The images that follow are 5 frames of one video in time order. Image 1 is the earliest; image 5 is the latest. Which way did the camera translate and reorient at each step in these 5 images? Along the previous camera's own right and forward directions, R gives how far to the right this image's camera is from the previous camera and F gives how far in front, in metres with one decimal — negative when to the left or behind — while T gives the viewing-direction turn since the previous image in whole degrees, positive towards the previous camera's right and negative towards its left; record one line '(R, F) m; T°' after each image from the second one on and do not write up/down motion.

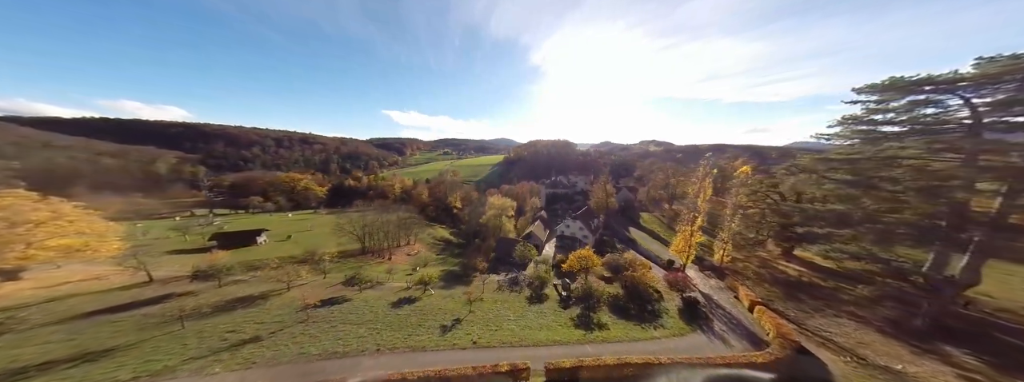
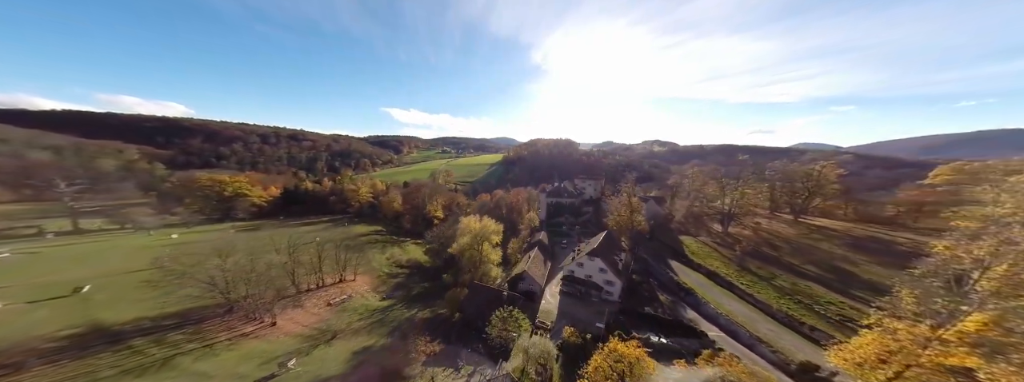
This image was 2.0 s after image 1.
(+2.3, +14.0) m; -1°
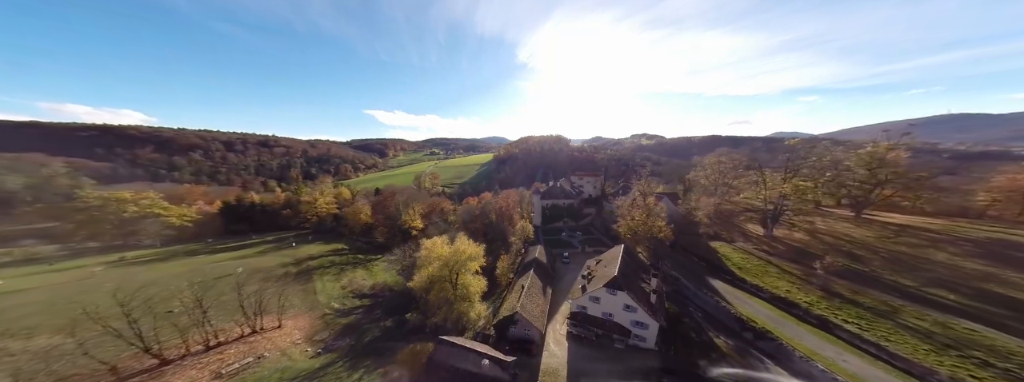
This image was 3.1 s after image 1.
(+0.8, +8.0) m; +2°
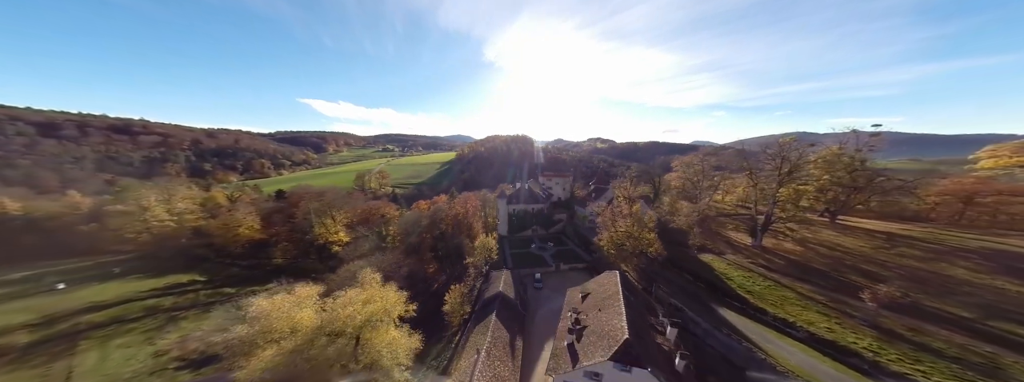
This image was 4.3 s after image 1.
(+0.5, +8.0) m; +11°
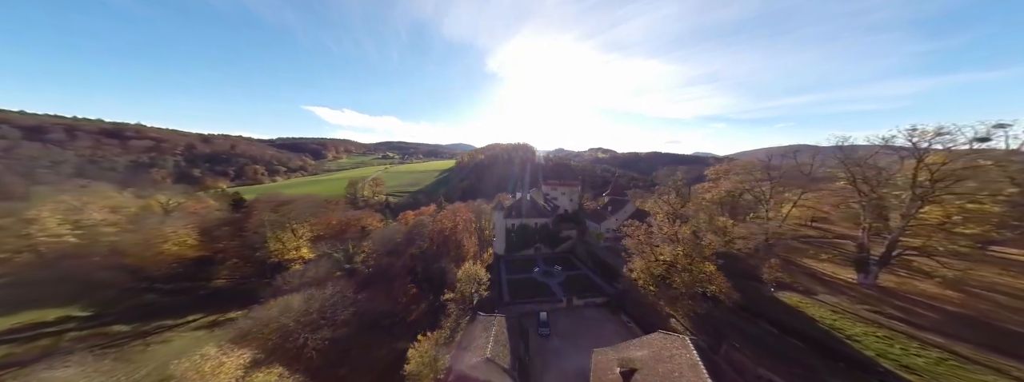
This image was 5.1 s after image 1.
(+0.3, +7.1) m; 0°
